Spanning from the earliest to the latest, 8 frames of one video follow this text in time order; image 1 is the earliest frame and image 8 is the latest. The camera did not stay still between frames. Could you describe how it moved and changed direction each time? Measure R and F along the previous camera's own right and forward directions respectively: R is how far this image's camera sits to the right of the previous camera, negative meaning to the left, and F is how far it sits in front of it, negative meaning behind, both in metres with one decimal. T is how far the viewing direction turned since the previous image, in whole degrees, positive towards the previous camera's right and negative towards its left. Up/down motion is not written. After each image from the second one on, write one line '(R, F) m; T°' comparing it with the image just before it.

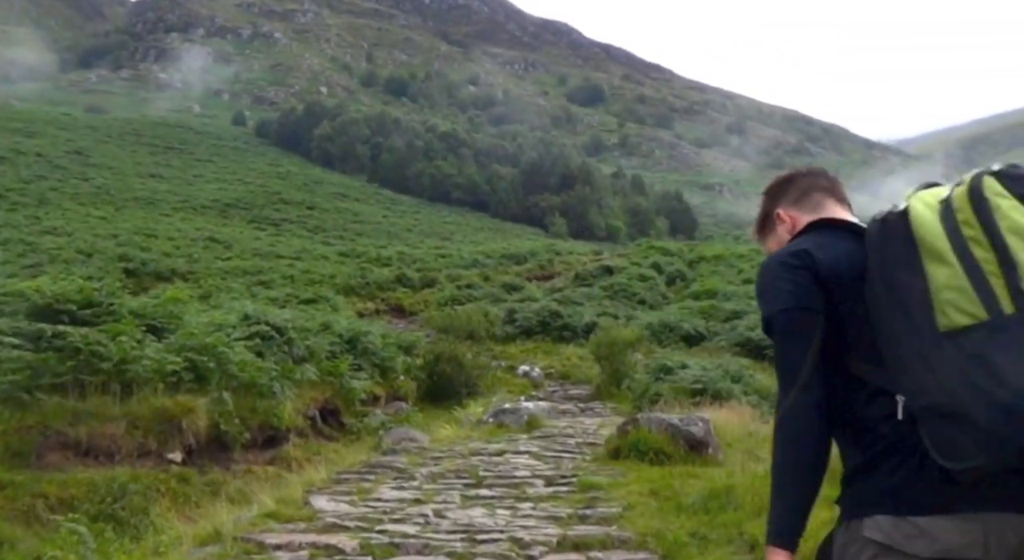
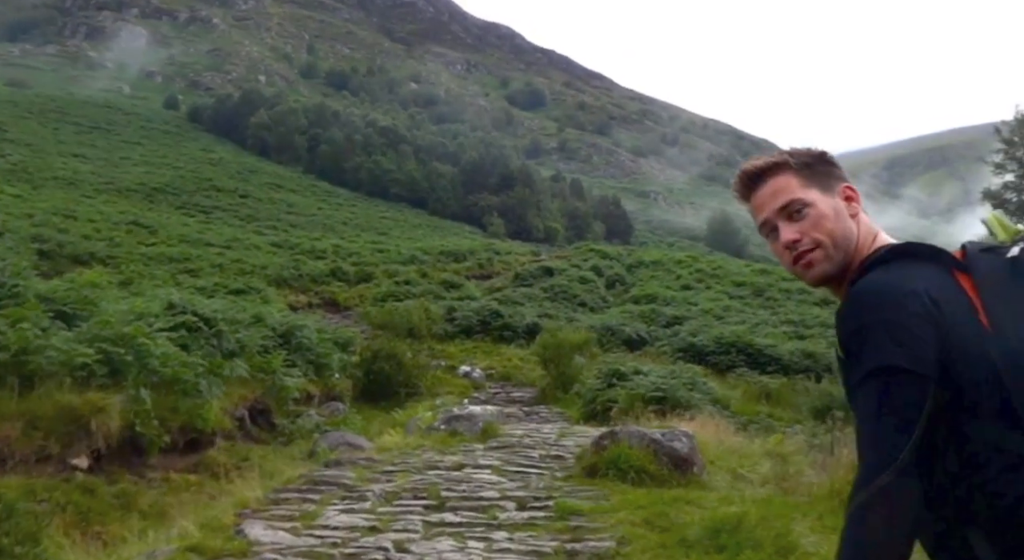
(-0.3, +1.0) m; +4°
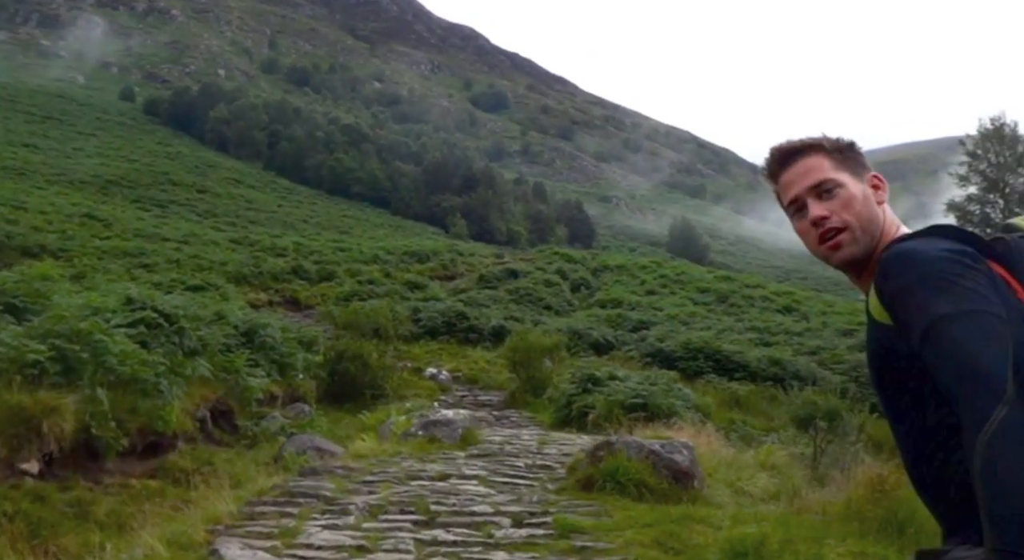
(-0.3, +0.4) m; +3°
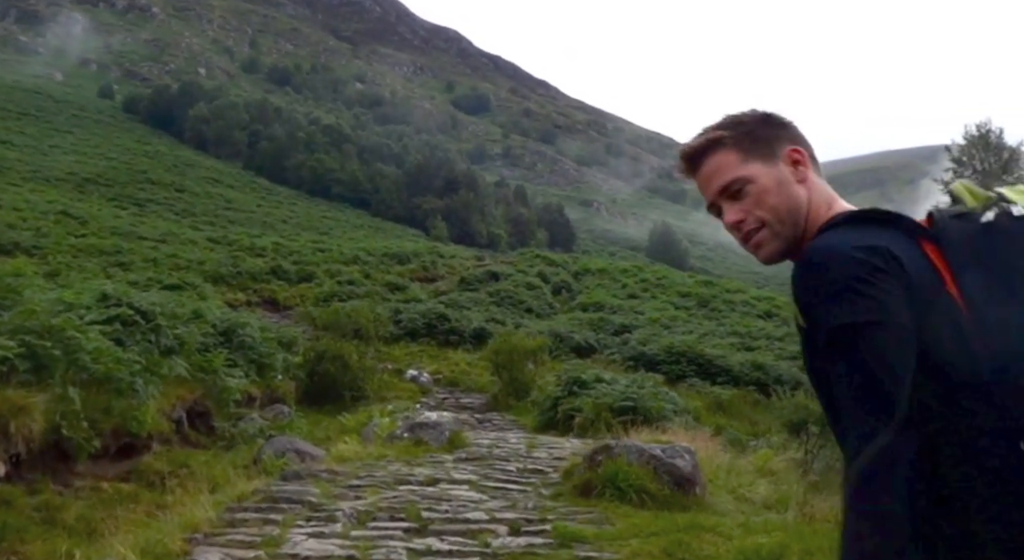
(-0.1, +0.3) m; +1°
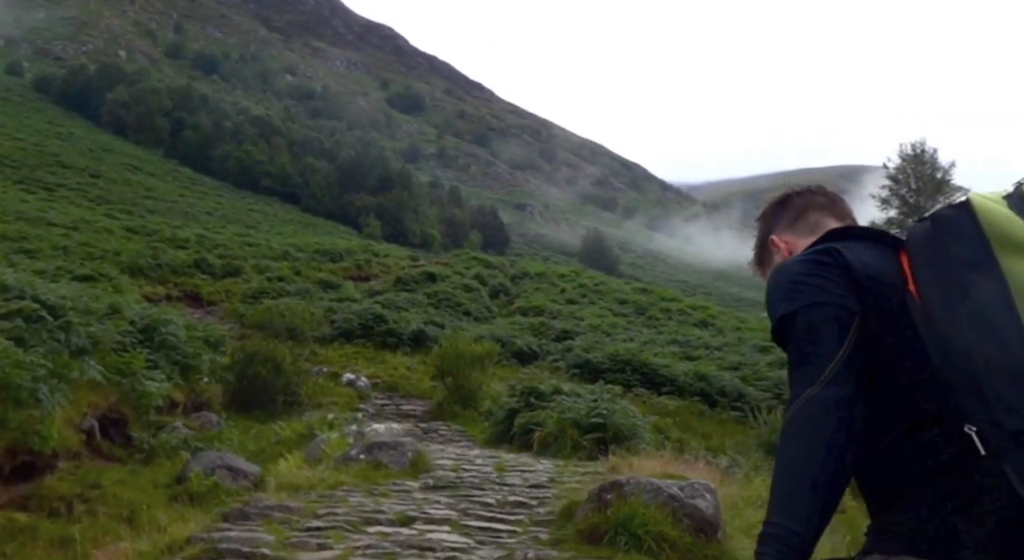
(-0.5, +1.1) m; +5°
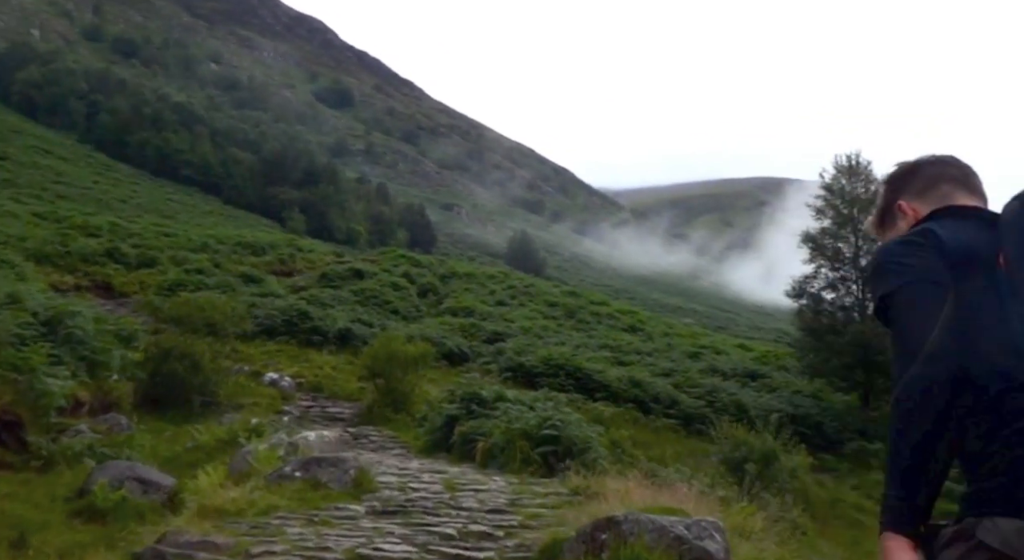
(-0.3, +0.9) m; +5°
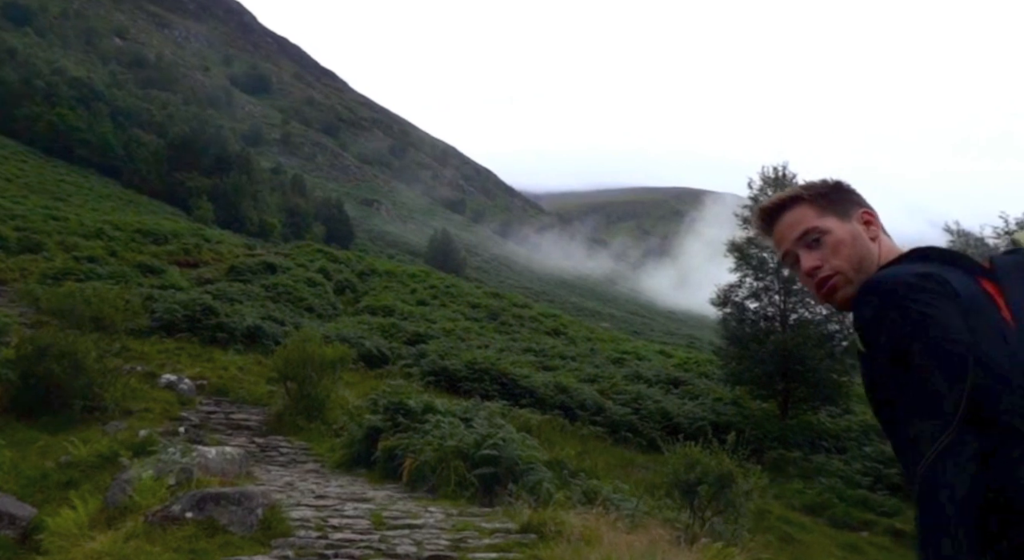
(-0.2, +1.3) m; +6°
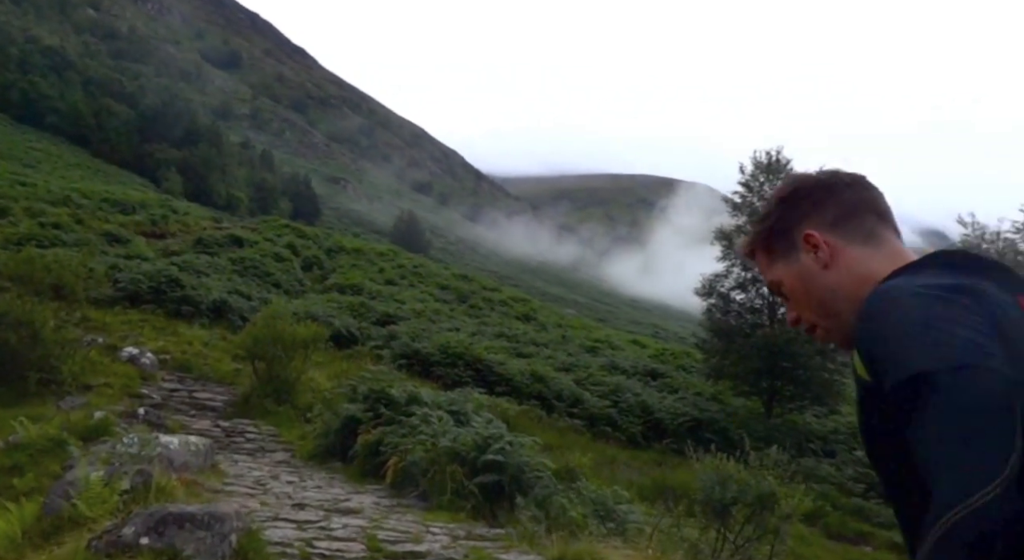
(-0.5, +1.2) m; +2°
